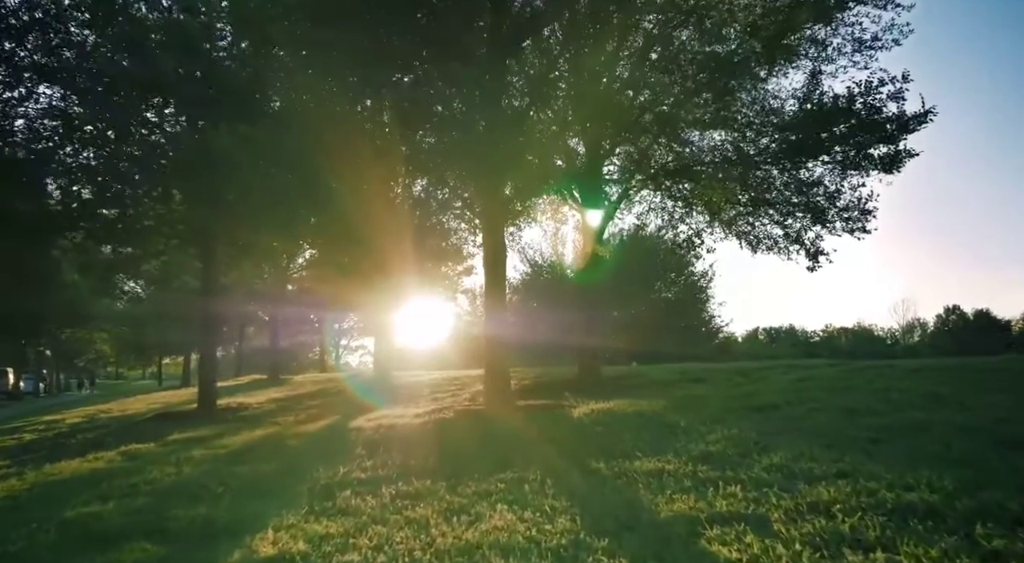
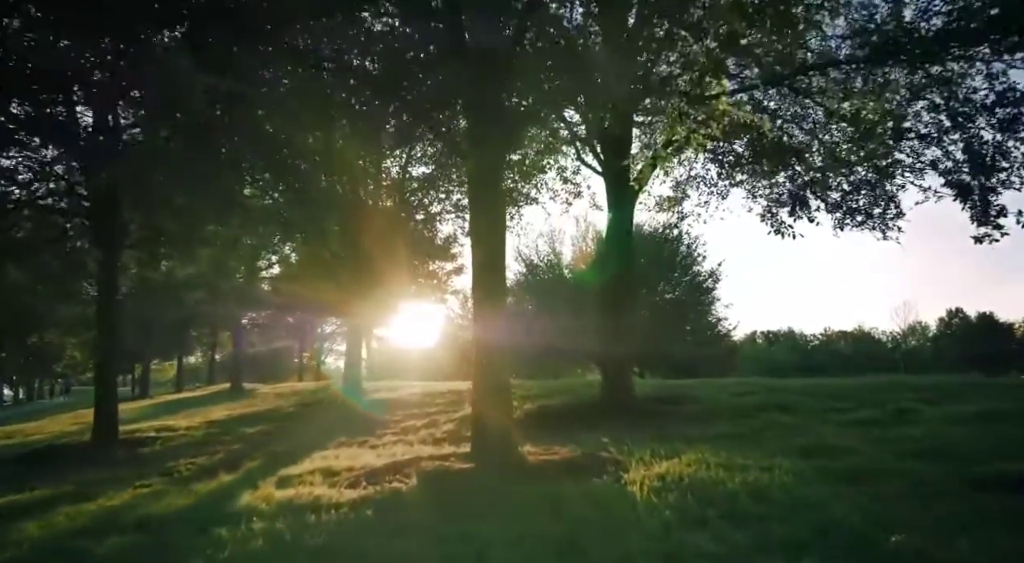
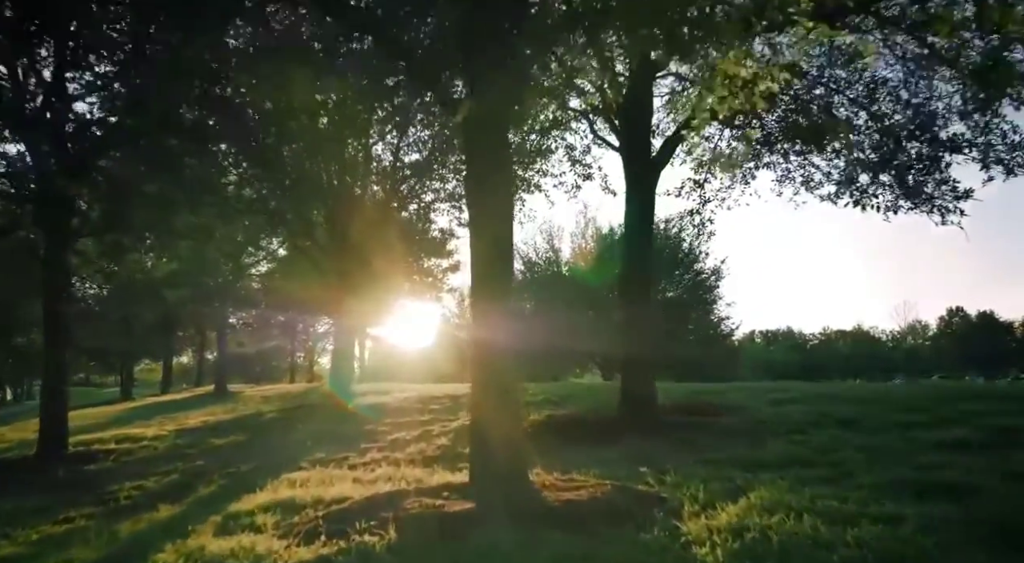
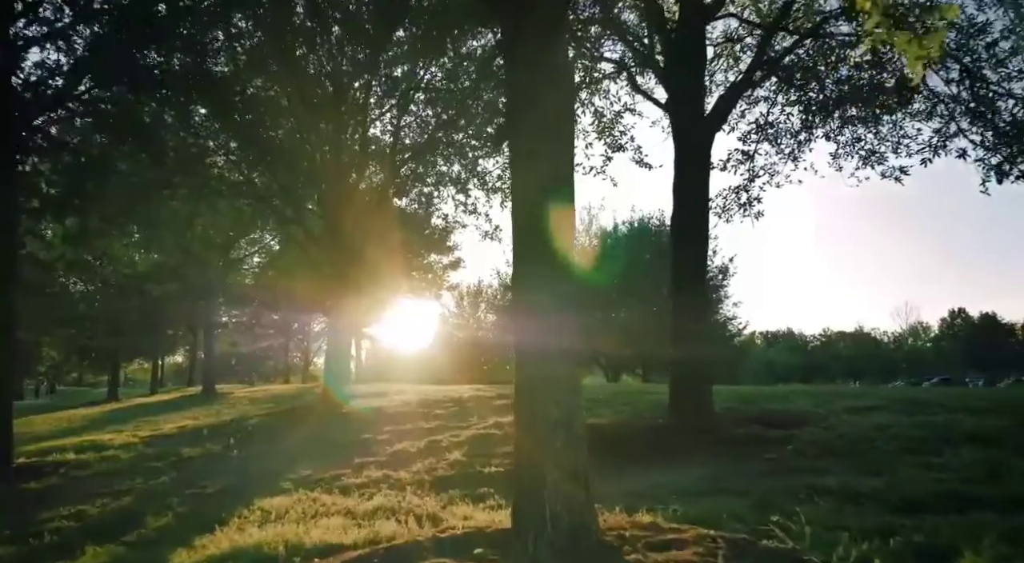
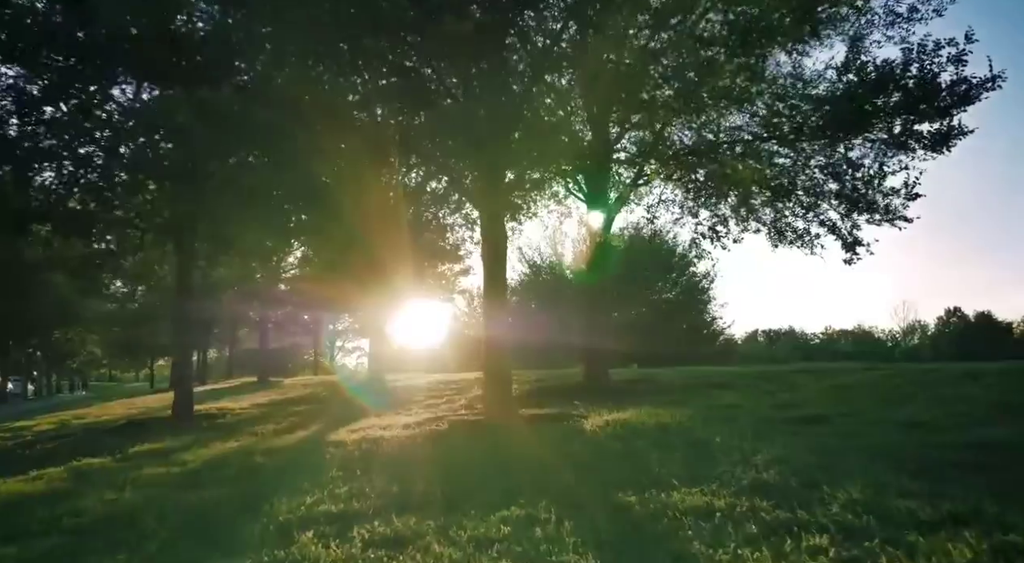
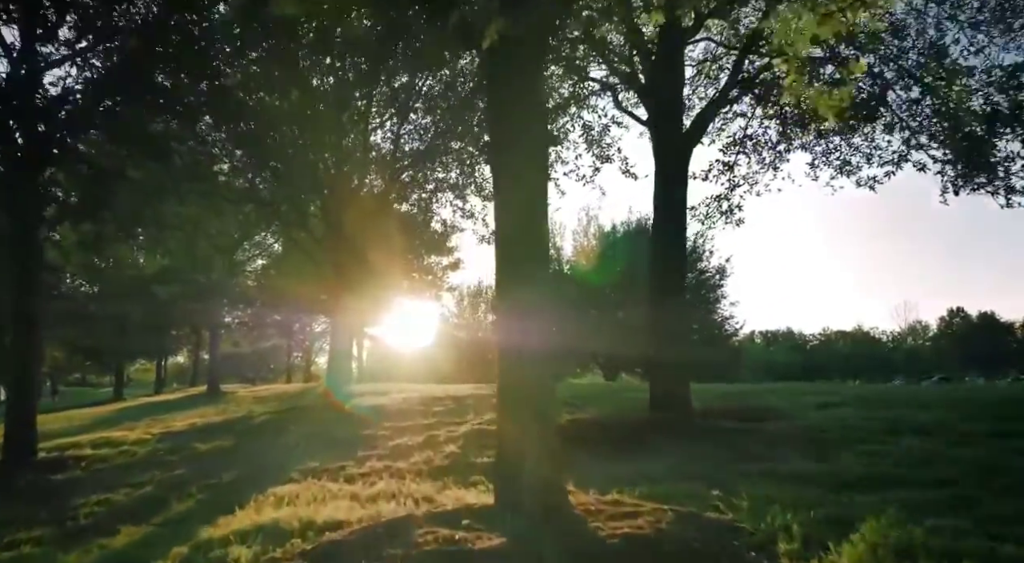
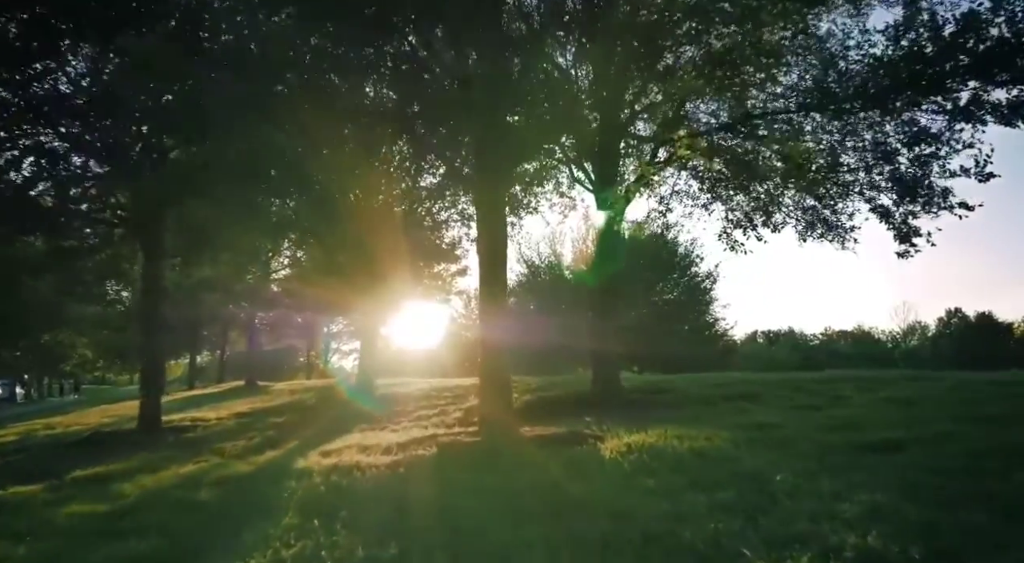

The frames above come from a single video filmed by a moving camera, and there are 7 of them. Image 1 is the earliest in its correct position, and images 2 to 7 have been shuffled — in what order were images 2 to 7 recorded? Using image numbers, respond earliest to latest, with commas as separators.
5, 7, 2, 3, 6, 4
